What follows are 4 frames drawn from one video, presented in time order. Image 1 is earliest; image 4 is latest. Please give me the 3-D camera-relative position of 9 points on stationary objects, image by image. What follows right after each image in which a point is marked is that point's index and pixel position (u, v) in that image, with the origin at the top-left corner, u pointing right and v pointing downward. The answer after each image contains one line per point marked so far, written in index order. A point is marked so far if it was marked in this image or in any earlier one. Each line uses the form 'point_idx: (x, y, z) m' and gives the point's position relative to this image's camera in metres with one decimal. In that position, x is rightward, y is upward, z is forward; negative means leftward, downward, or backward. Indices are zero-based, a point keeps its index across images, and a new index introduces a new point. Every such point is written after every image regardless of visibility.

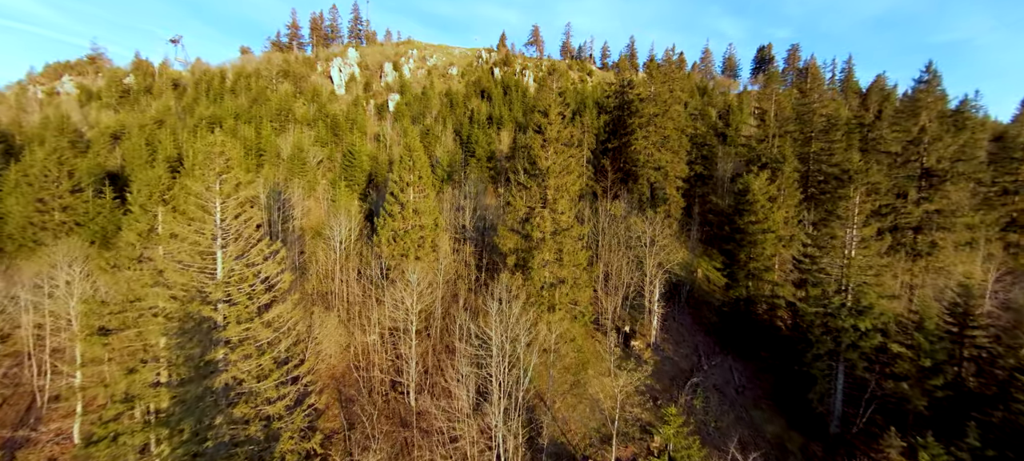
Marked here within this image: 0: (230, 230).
0: (-10.2, -0.1, +17.1) m
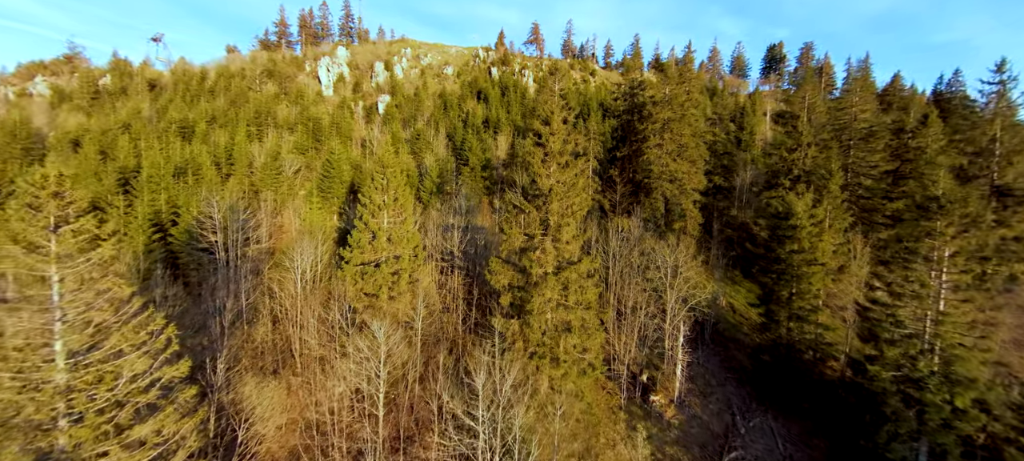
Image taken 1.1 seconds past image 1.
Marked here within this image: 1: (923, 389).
0: (-10.5, -1.9, +11.7) m
1: (+16.2, -6.2, +19.0) m
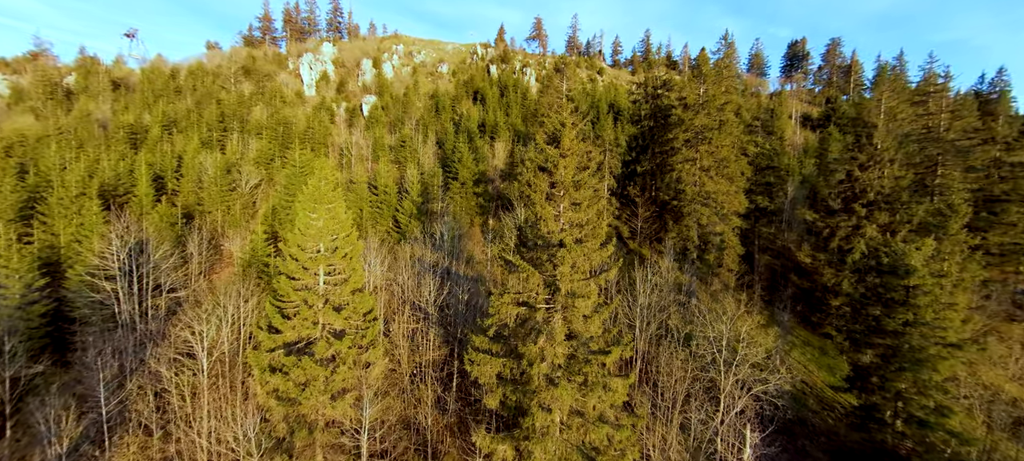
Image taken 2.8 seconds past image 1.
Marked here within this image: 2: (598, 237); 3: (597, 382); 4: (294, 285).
0: (-10.9, -4.3, +3.6) m
1: (+15.9, -8.7, +10.8) m
2: (+3.1, -0.3, +17.2) m
3: (+3.0, -5.2, +16.5) m
4: (-8.0, -2.1, +17.6) m
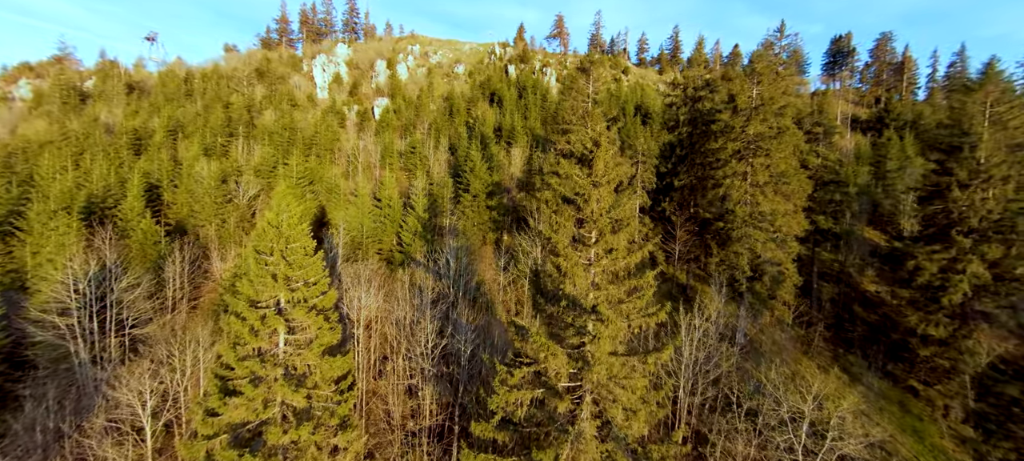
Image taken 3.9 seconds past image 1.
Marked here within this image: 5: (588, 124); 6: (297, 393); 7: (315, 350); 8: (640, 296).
0: (-11.2, -5.7, -0.3) m
1: (+15.8, -10.3, +5.7) m
2: (+3.4, -1.8, +12.7) m
3: (+3.2, -6.7, +12.0) m
4: (-7.7, -3.5, +13.5) m
5: (+2.2, +2.9, +13.6) m
6: (-6.1, -4.7, +13.7) m
7: (-5.9, -3.6, +14.4) m
8: (+3.4, -1.8, +12.8) m
